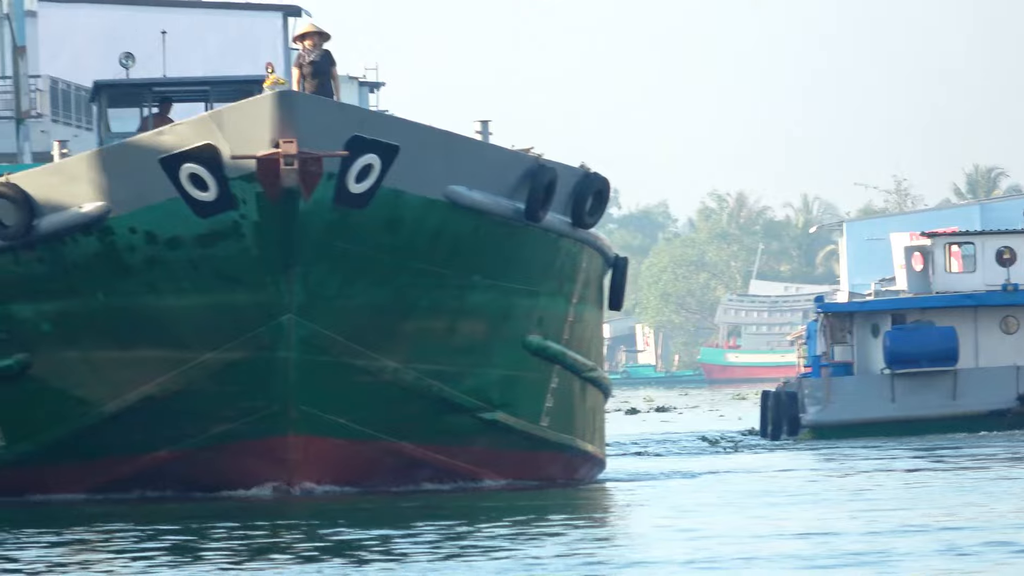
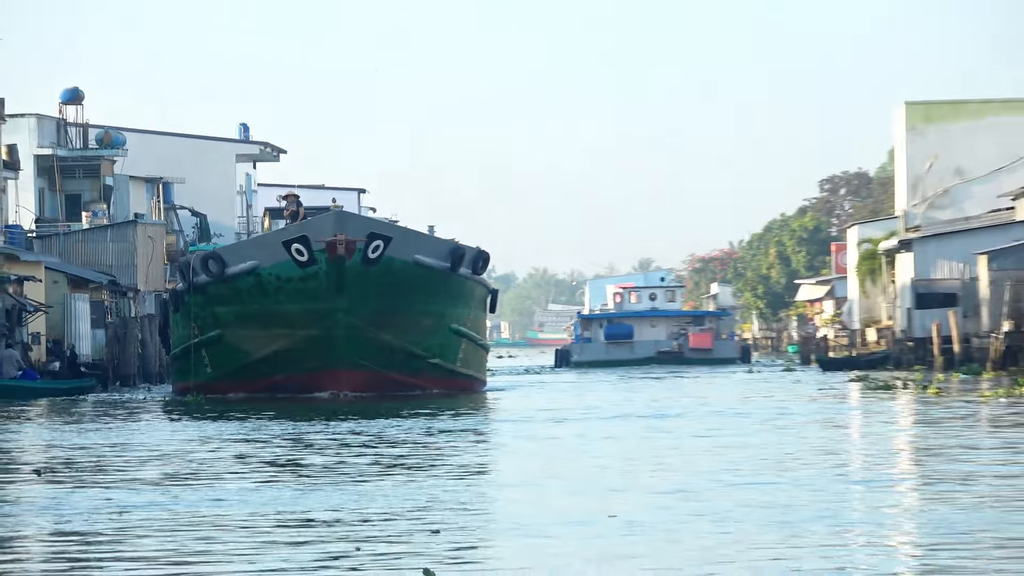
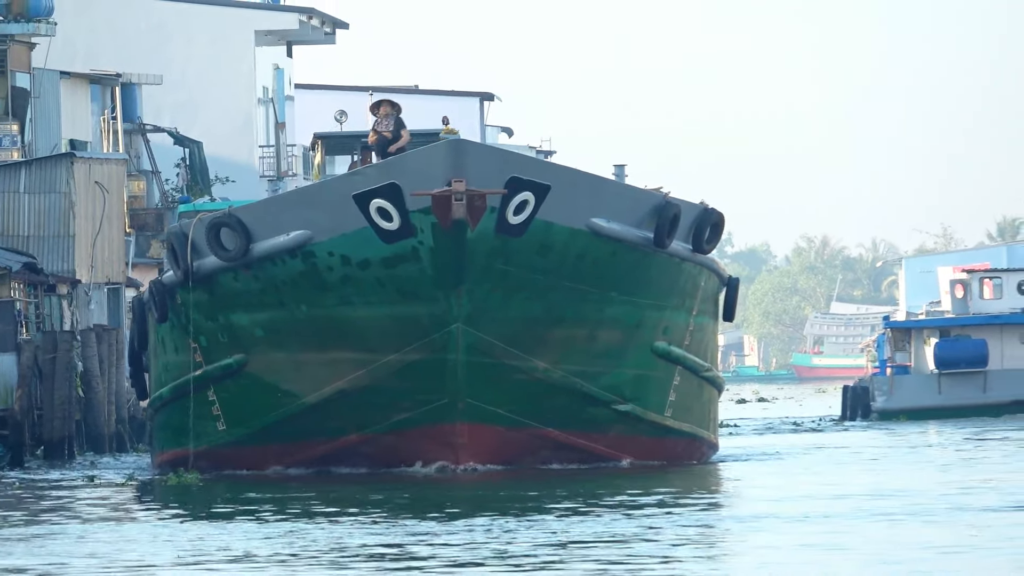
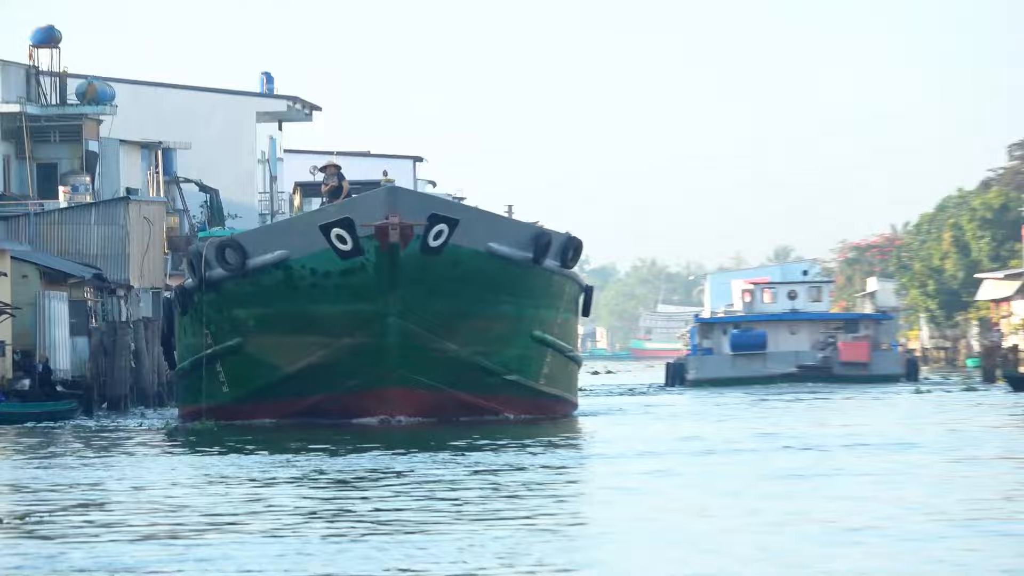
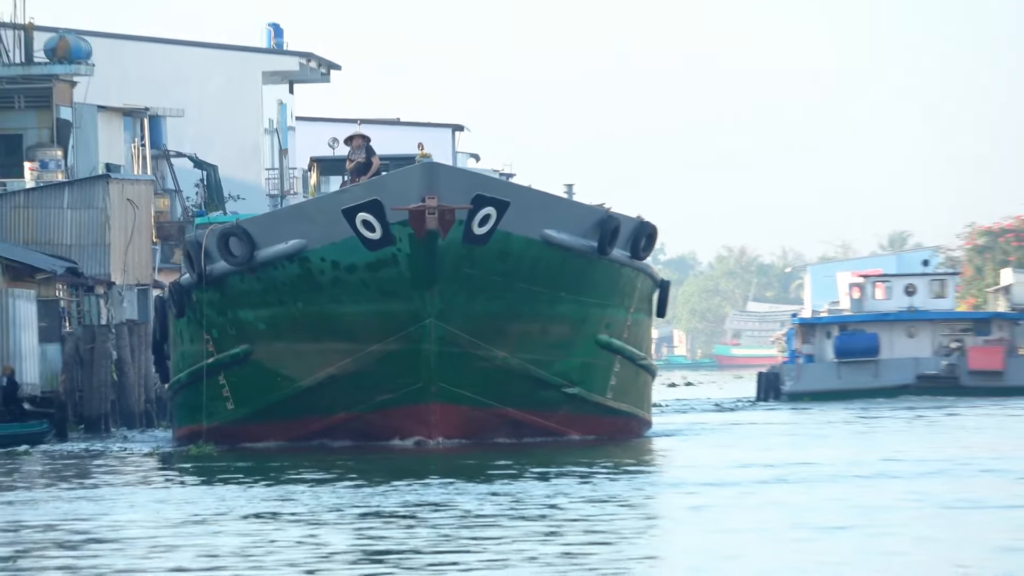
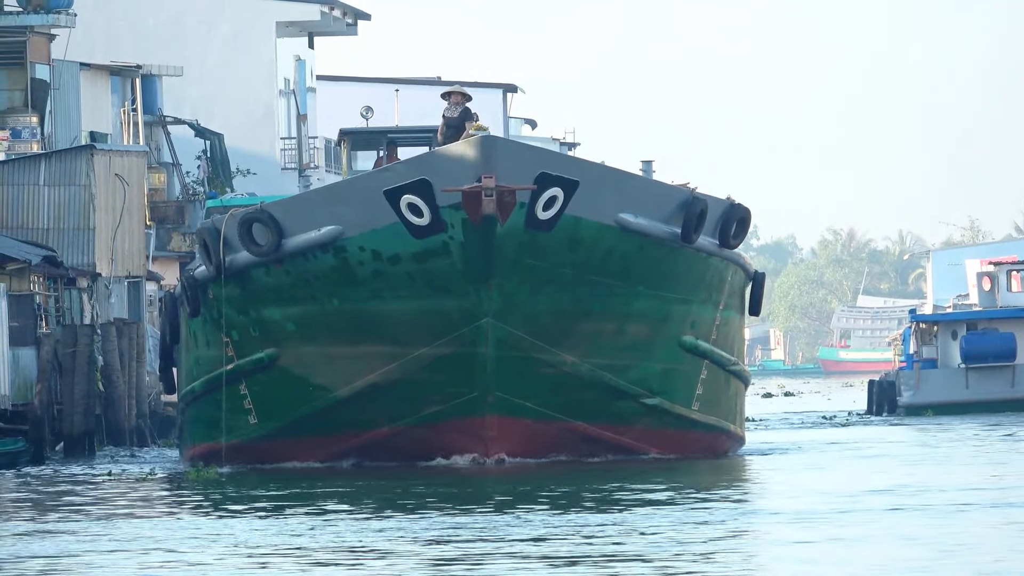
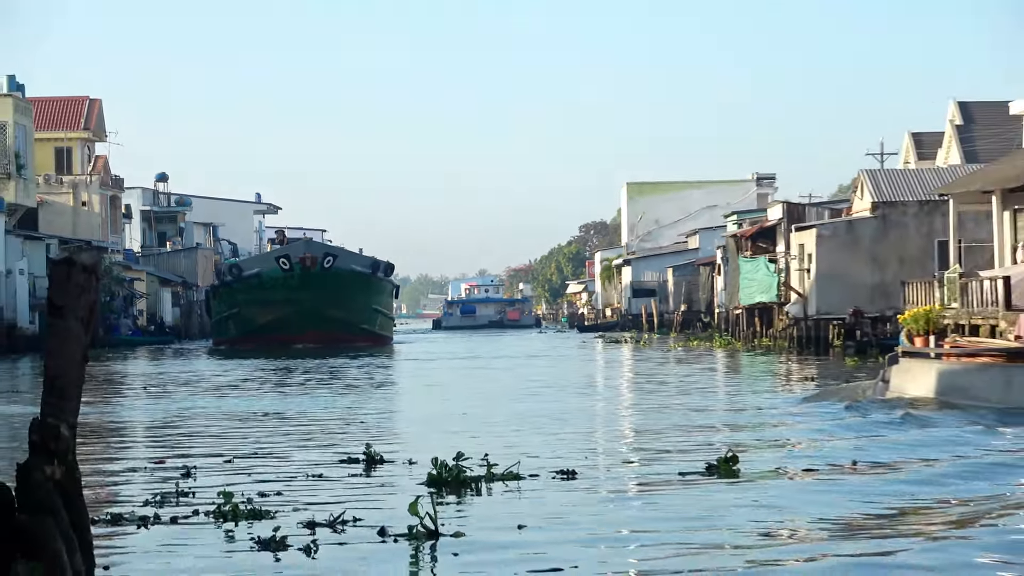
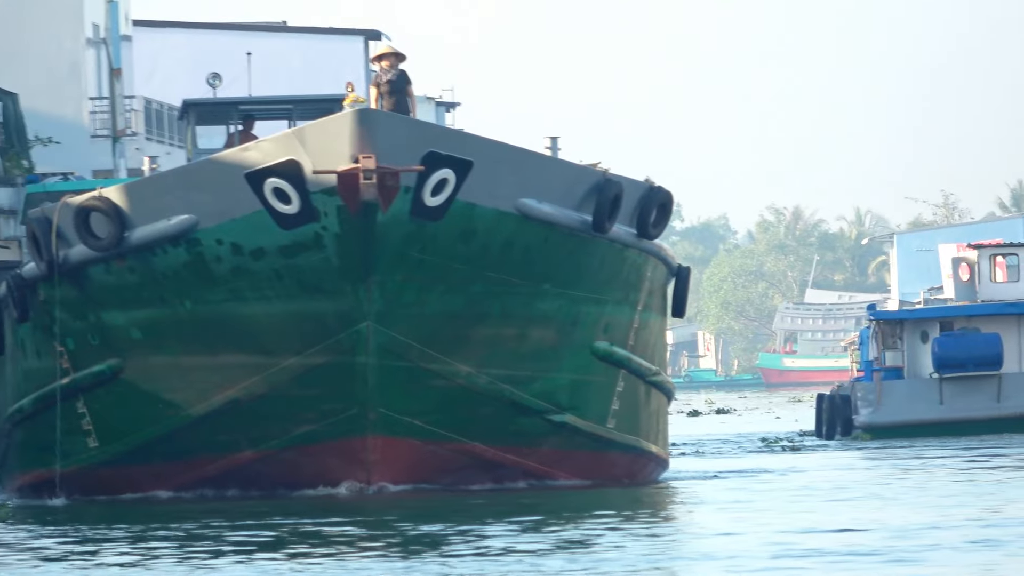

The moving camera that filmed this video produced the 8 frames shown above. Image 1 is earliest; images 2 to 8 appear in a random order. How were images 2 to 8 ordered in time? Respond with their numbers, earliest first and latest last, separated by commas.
8, 6, 3, 5, 4, 2, 7
